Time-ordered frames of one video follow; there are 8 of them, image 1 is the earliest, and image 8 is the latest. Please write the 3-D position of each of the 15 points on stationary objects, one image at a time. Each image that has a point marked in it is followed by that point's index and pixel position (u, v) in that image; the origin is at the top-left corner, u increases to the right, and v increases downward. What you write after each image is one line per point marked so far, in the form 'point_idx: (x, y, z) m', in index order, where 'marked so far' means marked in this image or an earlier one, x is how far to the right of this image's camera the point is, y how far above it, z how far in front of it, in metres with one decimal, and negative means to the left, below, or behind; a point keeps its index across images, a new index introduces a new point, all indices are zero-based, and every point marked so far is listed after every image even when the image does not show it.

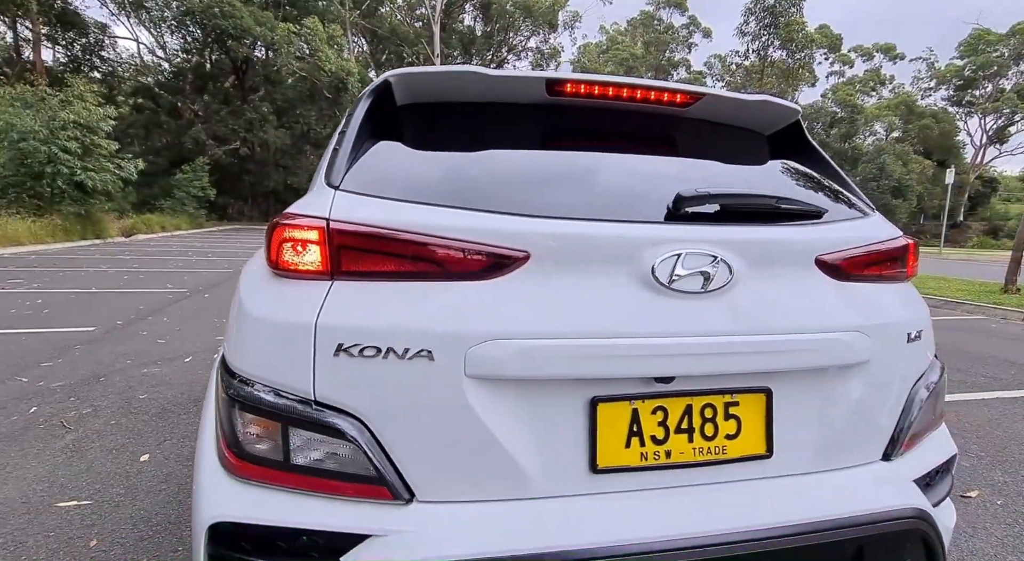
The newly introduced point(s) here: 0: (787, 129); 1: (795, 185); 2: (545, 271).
0: (+0.9, +0.5, +1.8) m
1: (+0.8, +0.3, +1.6) m
2: (+0.1, 0.0, +1.1) m
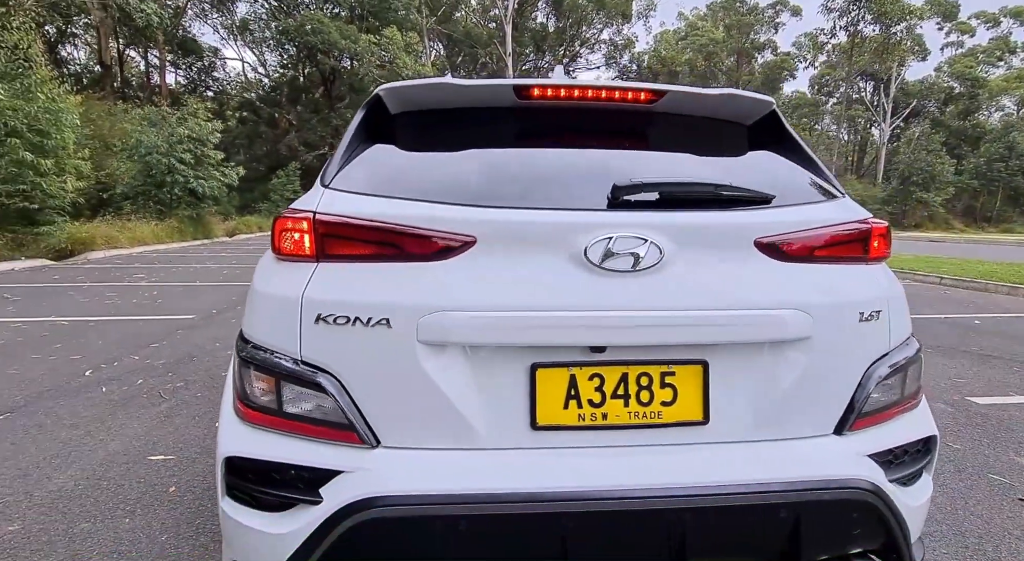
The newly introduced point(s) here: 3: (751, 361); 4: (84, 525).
0: (+0.8, +0.5, +1.8) m
1: (+0.8, +0.3, +1.6) m
2: (-0.1, +0.1, +1.3) m
3: (+0.6, -0.2, +1.4) m
4: (-1.8, -1.0, +2.2) m
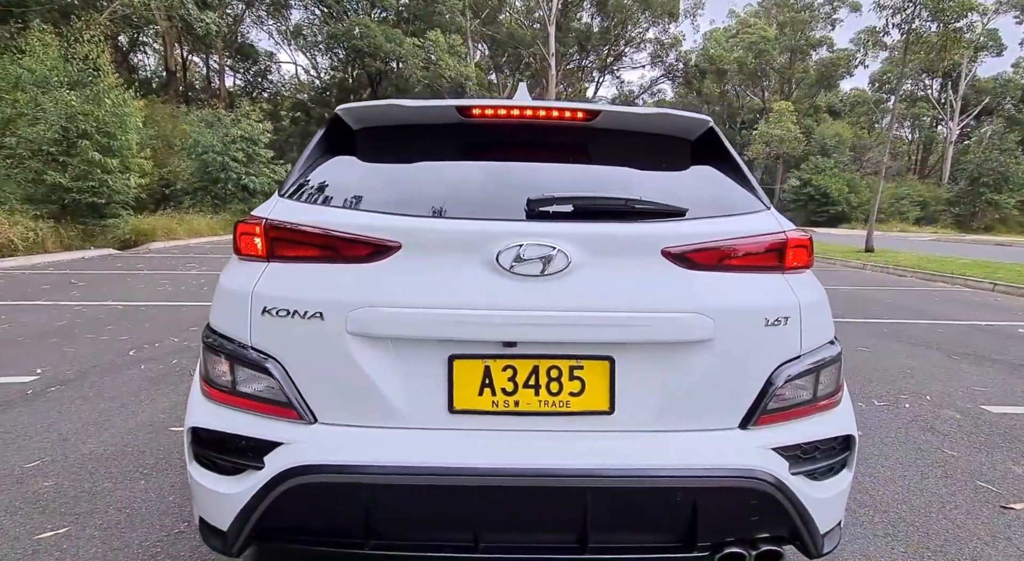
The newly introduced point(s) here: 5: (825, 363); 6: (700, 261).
0: (+0.7, +0.5, +1.9) m
1: (+0.6, +0.3, +1.7) m
2: (-0.3, +0.1, +1.5) m
3: (+0.4, -0.2, +1.5) m
4: (-1.9, -0.9, +2.5) m
5: (+0.9, -0.2, +1.7) m
6: (+0.5, +0.1, +1.5) m
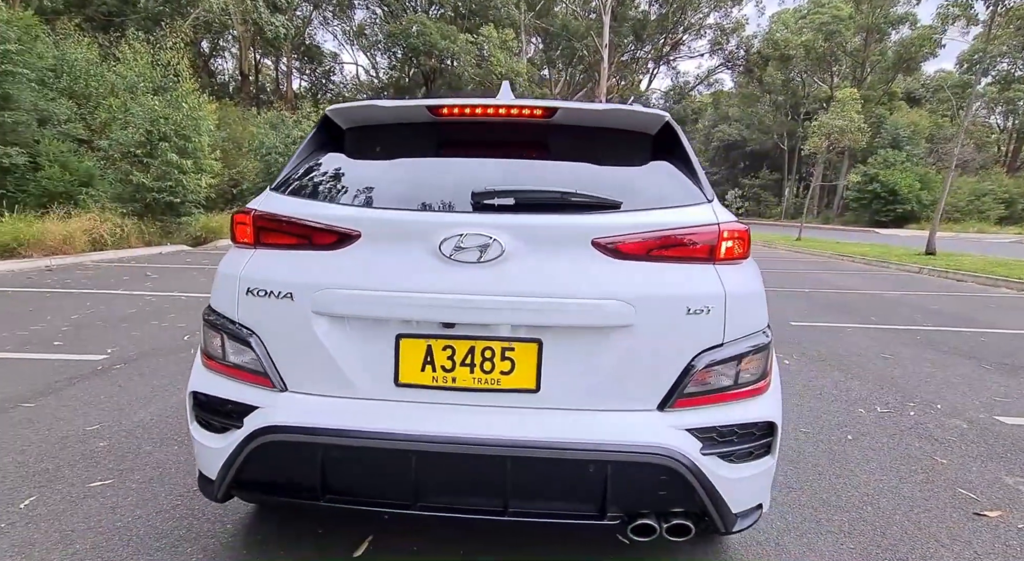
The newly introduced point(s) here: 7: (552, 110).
0: (+0.5, +0.5, +2.0) m
1: (+0.4, +0.3, +1.9) m
2: (-0.5, +0.1, +1.7) m
3: (+0.2, -0.2, +1.6) m
4: (-2.0, -0.9, +2.9) m
5: (+0.7, -0.2, +1.7) m
6: (+0.3, +0.1, +1.6) m
7: (+0.1, +0.6, +1.9) m
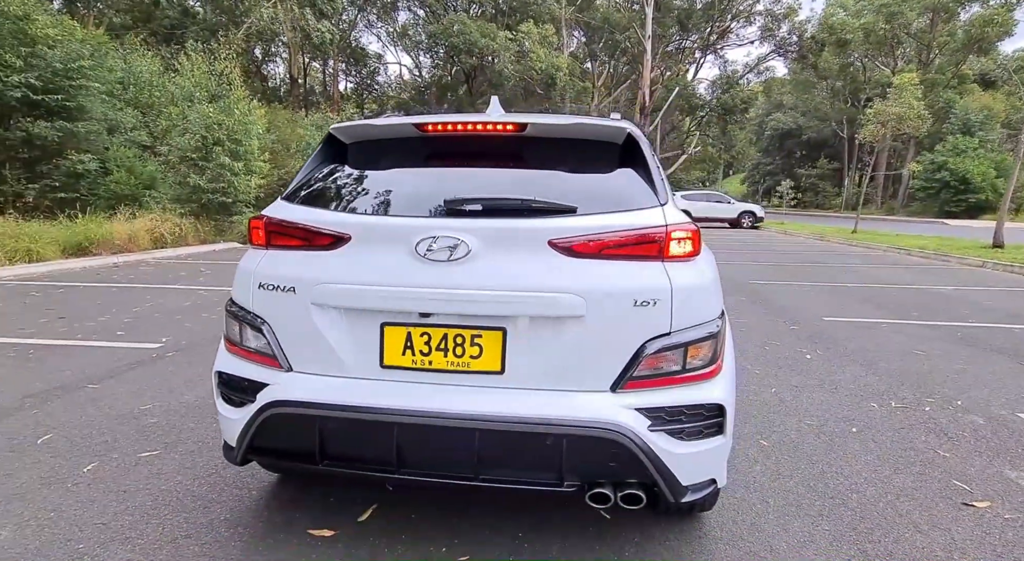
0: (+0.5, +0.6, +2.2) m
1: (+0.3, +0.4, +2.0) m
2: (-0.6, +0.1, +1.9) m
3: (+0.1, -0.2, +1.8) m
4: (-1.9, -0.9, +3.3) m
5: (+0.6, -0.2, +1.9) m
6: (+0.2, +0.1, +1.8) m
7: (0.0, +0.6, +2.1) m
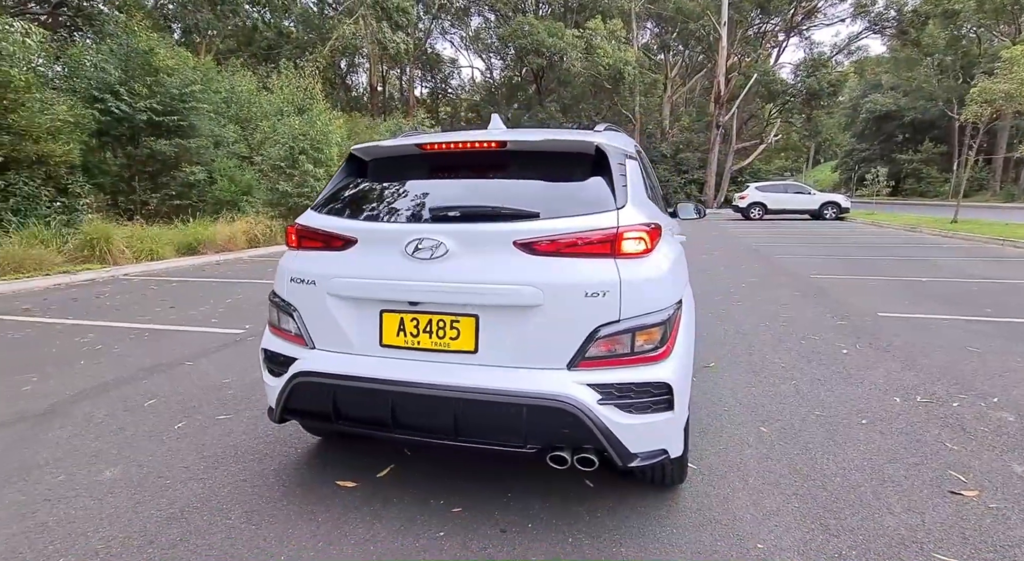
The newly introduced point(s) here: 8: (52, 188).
0: (+0.4, +0.6, +2.4) m
1: (+0.3, +0.4, +2.3) m
2: (-0.6, +0.1, +2.3) m
3: (0.0, -0.1, +2.1) m
4: (-1.8, -0.8, +3.9) m
5: (+0.5, -0.2, +2.1) m
6: (+0.1, +0.1, +2.1) m
7: (0.0, +0.6, +2.5) m
8: (-8.4, +1.7, +10.0) m
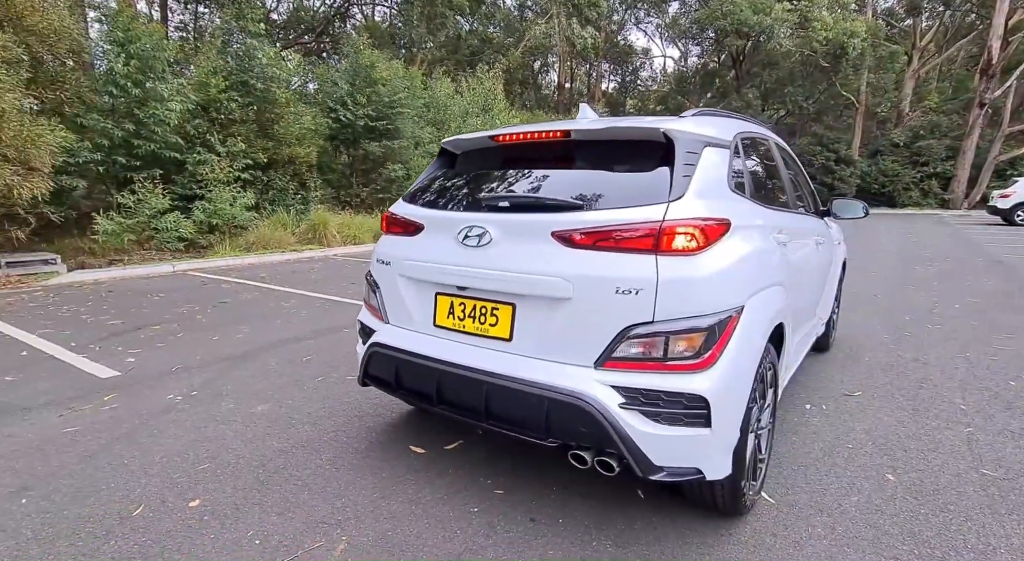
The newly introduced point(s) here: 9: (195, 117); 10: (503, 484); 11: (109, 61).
0: (+0.6, +0.6, +2.3) m
1: (+0.5, +0.4, +2.2) m
2: (-0.4, +0.2, +2.5) m
3: (+0.1, -0.1, +2.1) m
4: (-1.0, -0.7, +4.5) m
5: (+0.6, -0.2, +2.0) m
6: (+0.2, +0.1, +2.1) m
7: (+0.2, +0.7, +2.4) m
8: (-4.9, +2.2, +12.4) m
9: (-6.2, +3.2, +10.7) m
10: (0.0, -1.0, +2.6) m
11: (-6.9, +3.8, +9.5) m
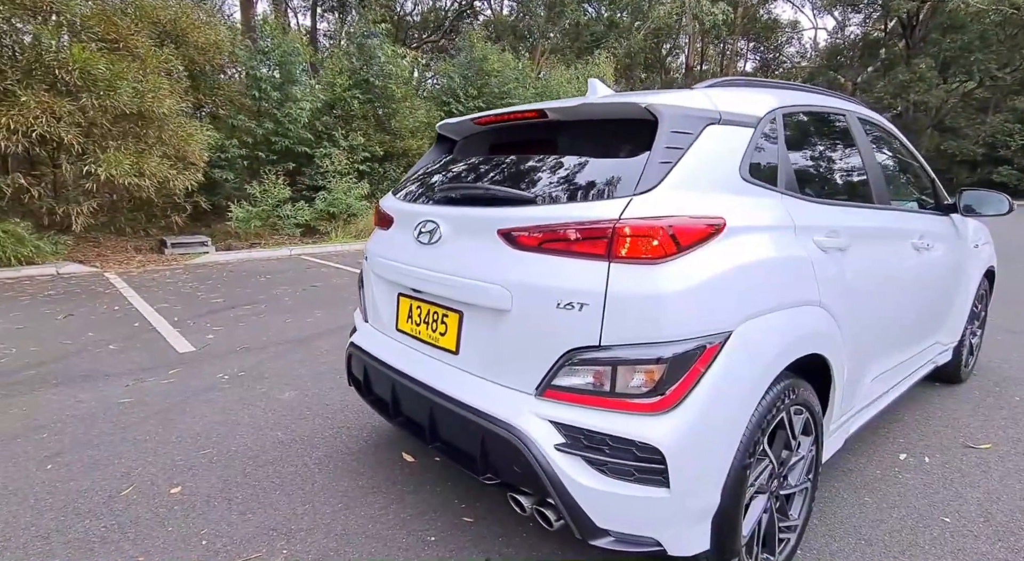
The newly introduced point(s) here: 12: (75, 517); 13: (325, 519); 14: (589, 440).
0: (+0.5, +0.6, +1.8) m
1: (+0.3, +0.4, +1.8) m
2: (-0.5, +0.2, +2.3) m
3: (-0.1, -0.1, +1.8) m
4: (-0.6, -0.6, +4.3) m
5: (+0.4, -0.2, +1.5) m
6: (0.0, +0.1, +1.7) m
7: (+0.1, +0.6, +2.0) m
8: (-2.4, +2.5, +12.9) m
9: (-4.0, +3.5, +11.5) m
10: (-0.1, -1.0, +2.3) m
11: (-5.0, +4.1, +10.6) m
12: (-1.8, -1.0, +2.3) m
13: (-0.8, -1.0, +2.3) m
14: (+0.2, -0.4, +1.5) m
